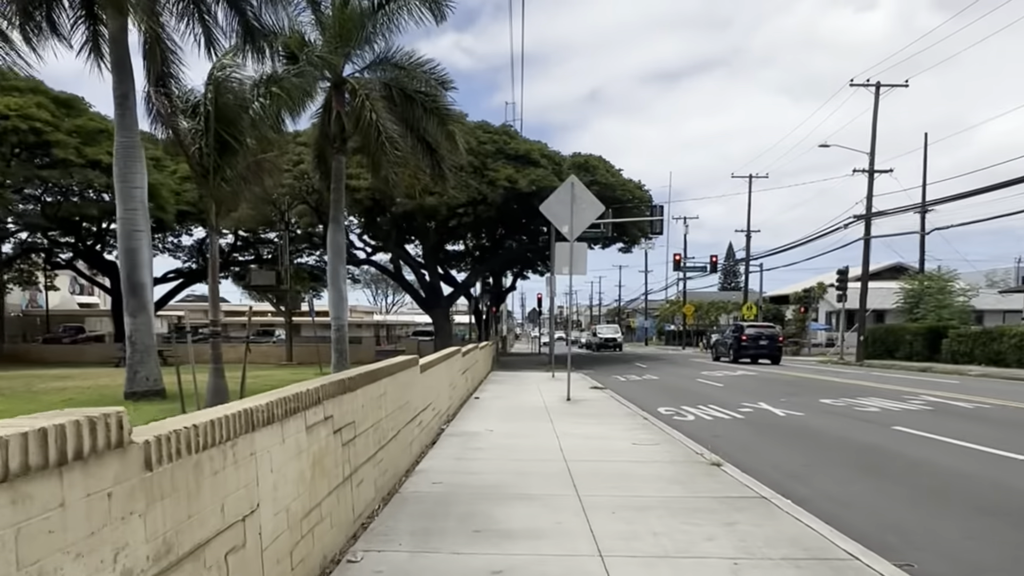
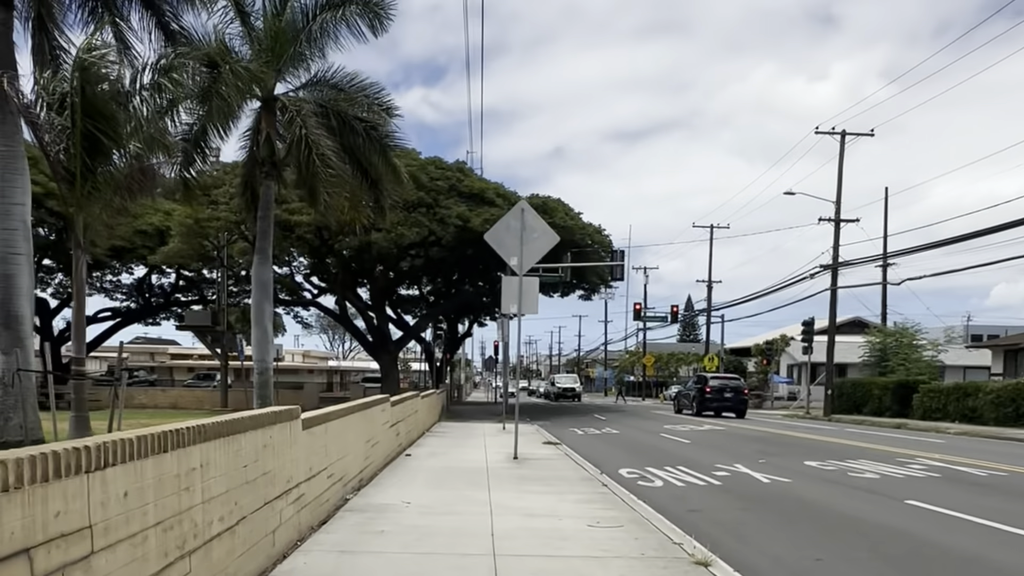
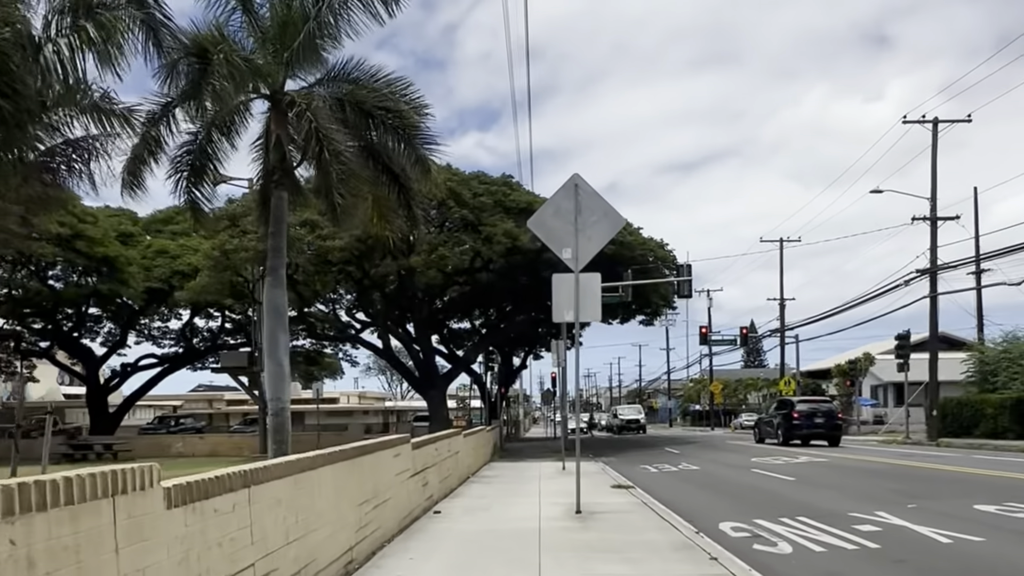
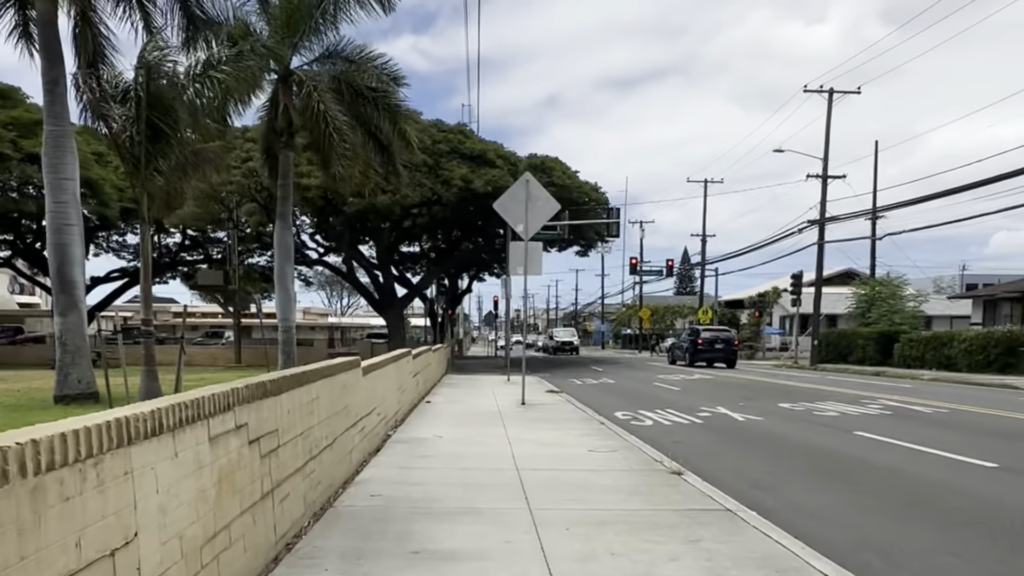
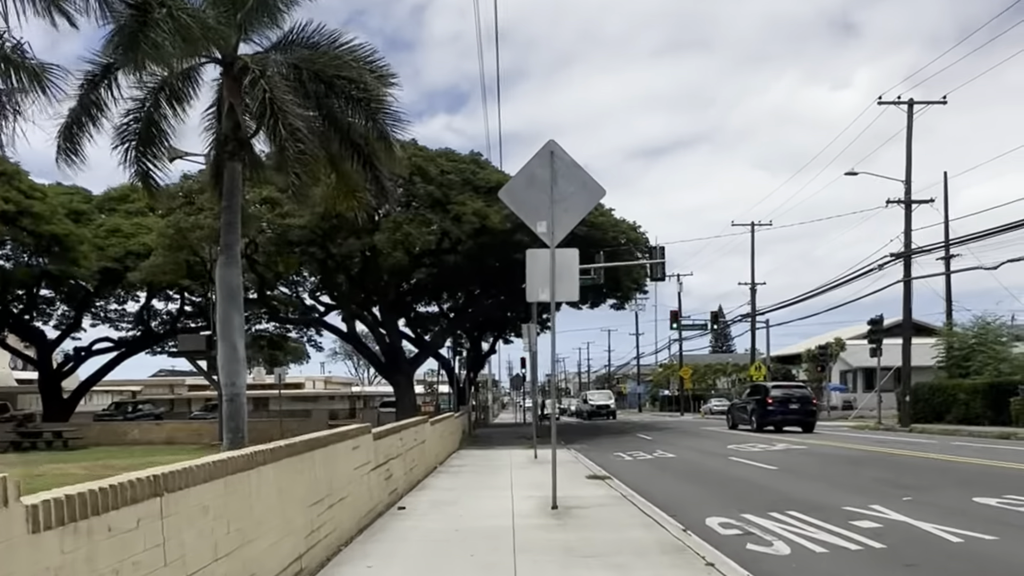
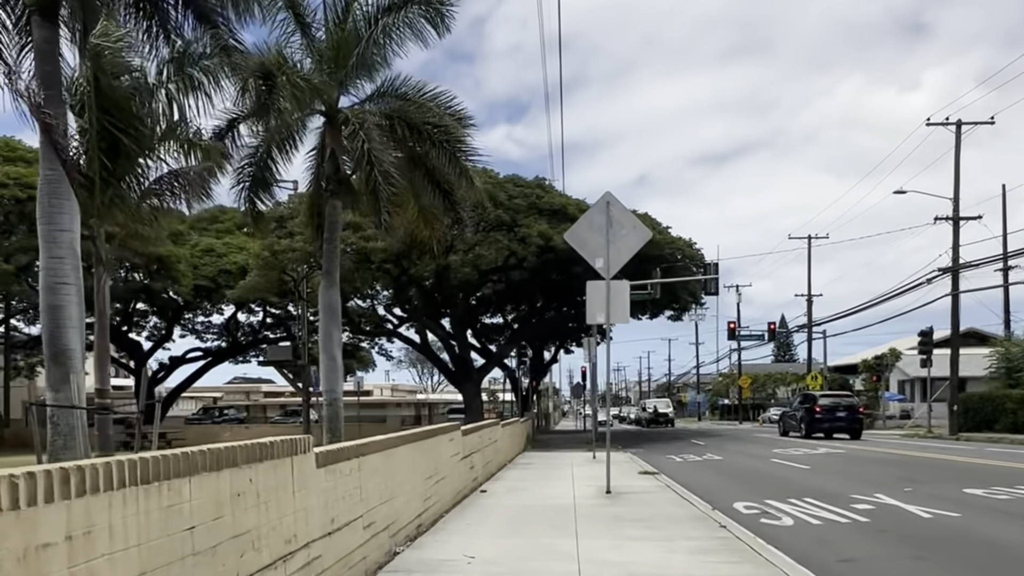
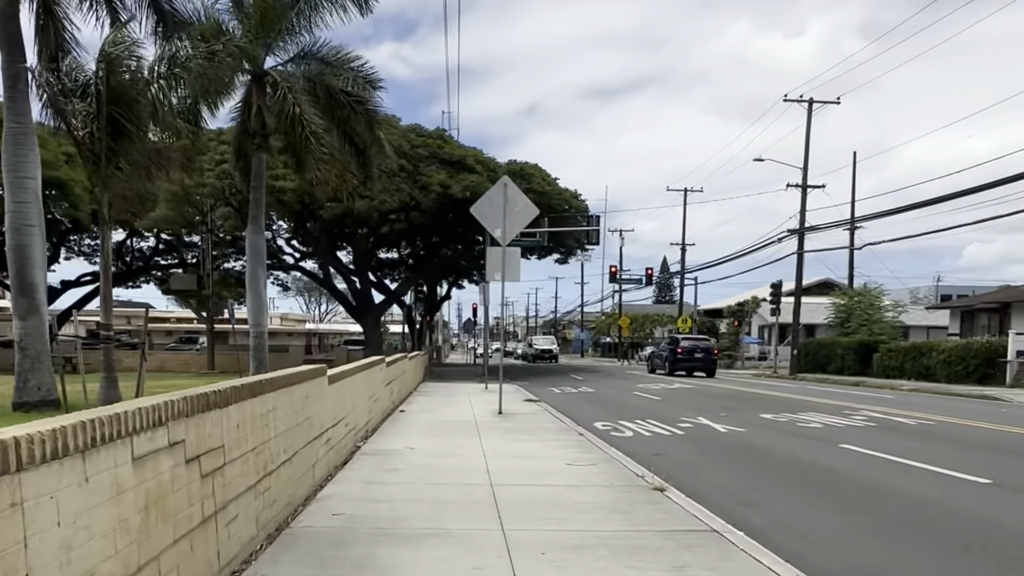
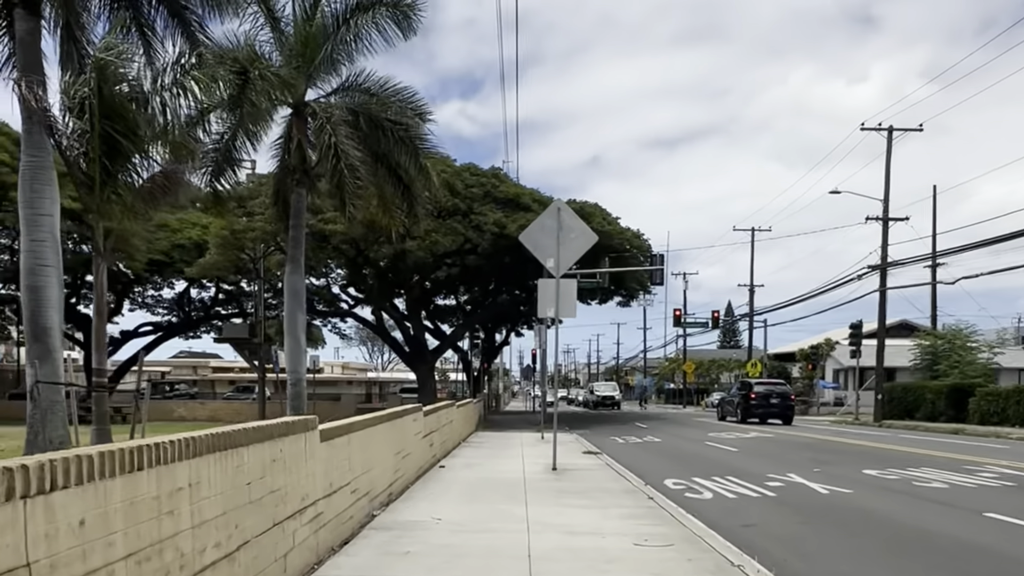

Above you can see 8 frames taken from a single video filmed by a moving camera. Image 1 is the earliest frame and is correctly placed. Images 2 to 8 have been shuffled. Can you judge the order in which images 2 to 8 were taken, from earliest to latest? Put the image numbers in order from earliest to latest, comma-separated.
4, 7, 2, 8, 6, 3, 5
